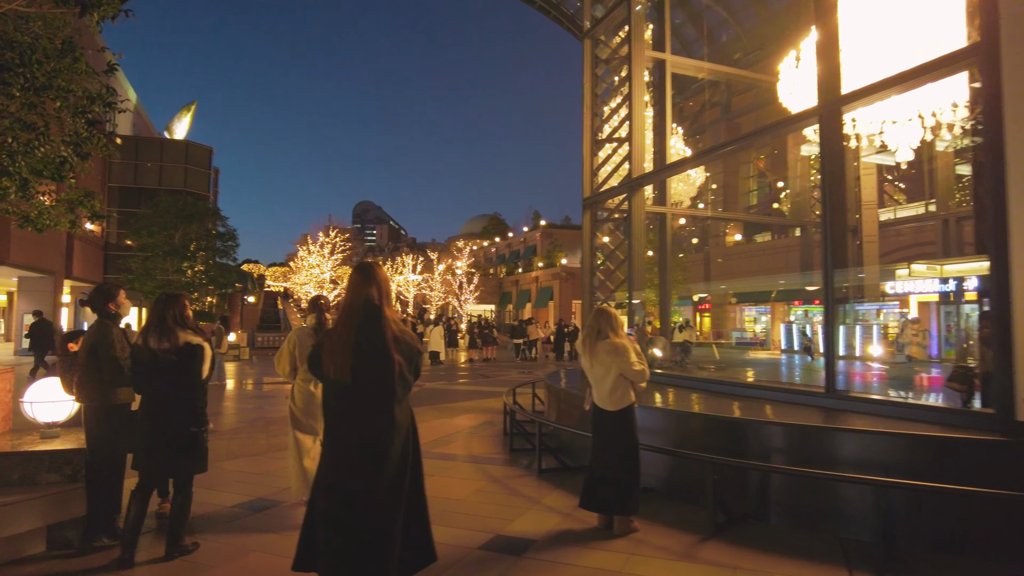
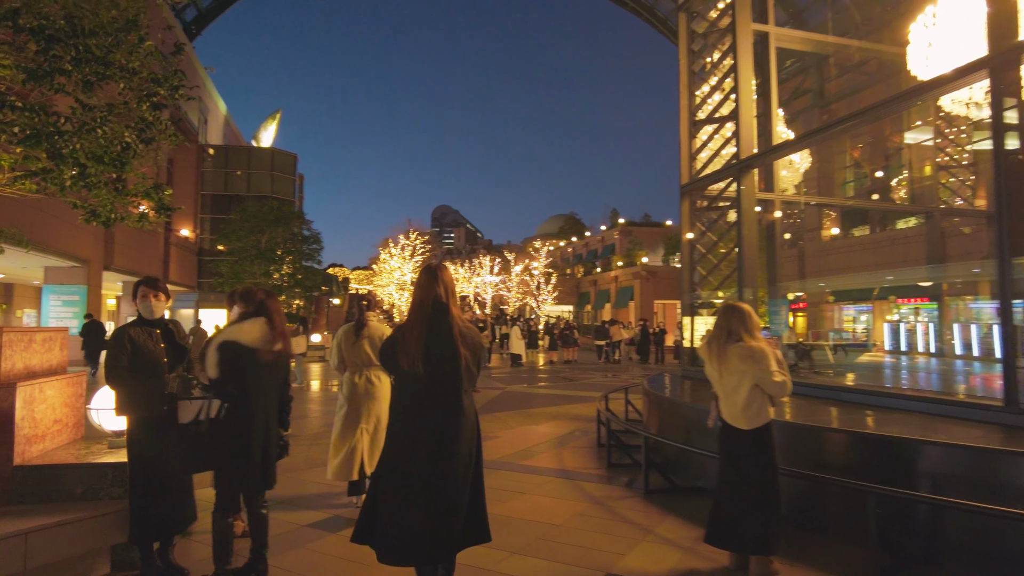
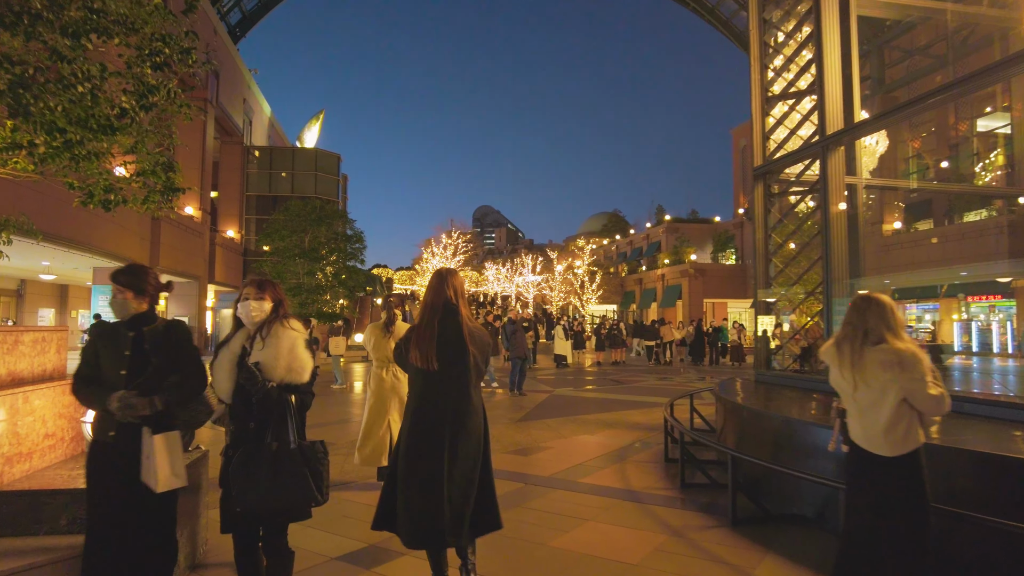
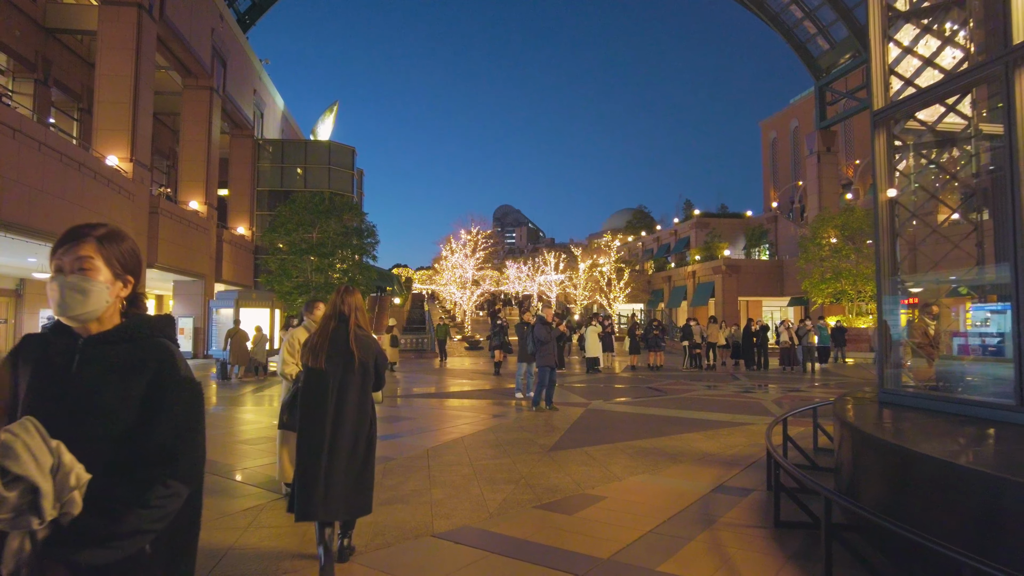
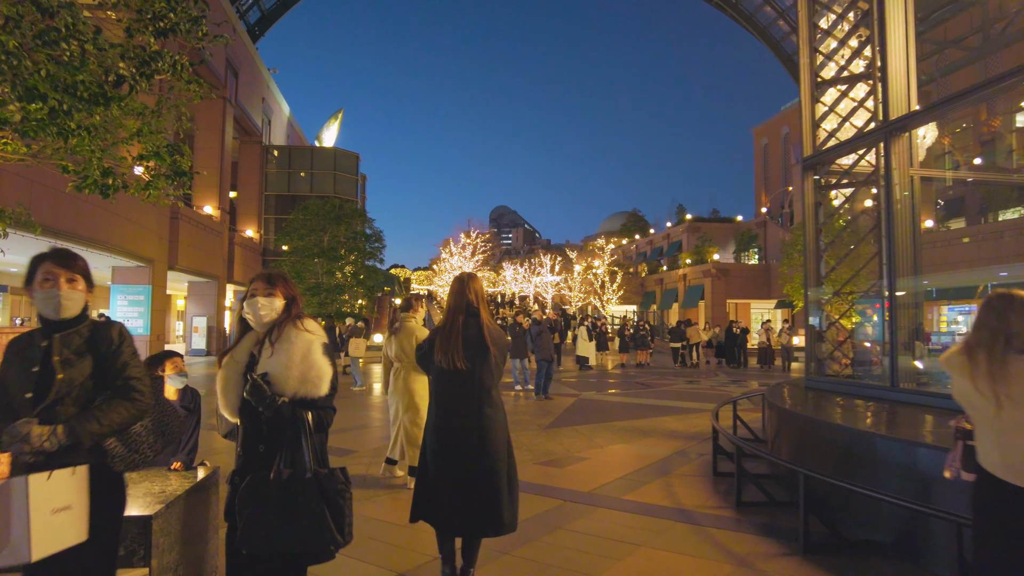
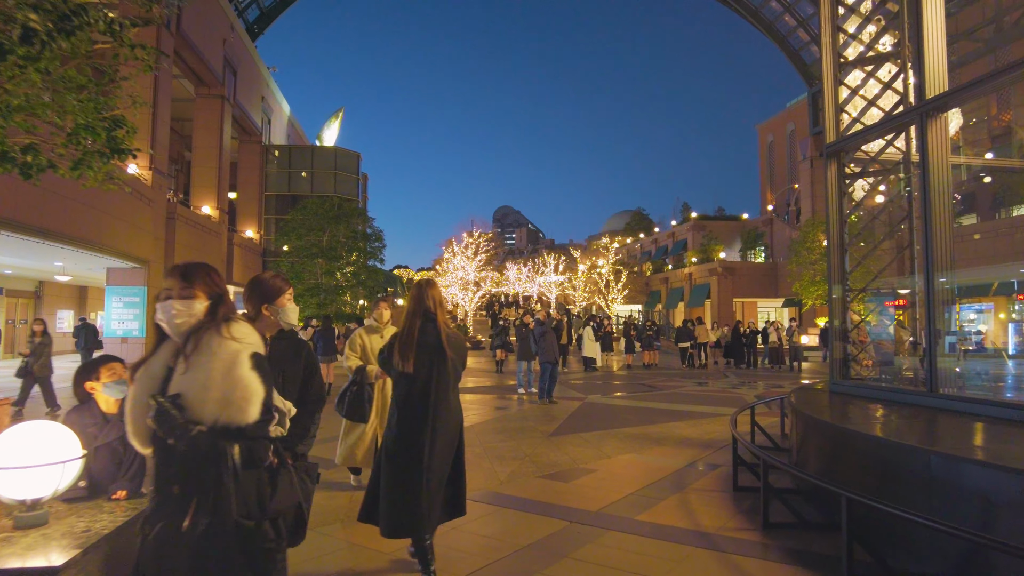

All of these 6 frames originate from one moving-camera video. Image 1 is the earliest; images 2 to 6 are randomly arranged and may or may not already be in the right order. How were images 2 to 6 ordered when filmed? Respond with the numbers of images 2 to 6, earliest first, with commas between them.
2, 3, 5, 6, 4
